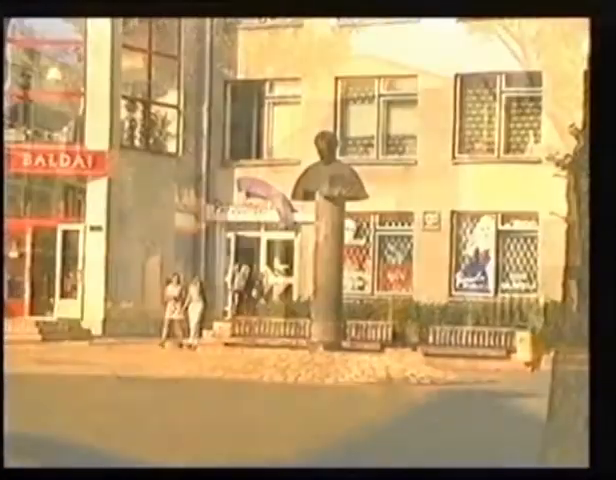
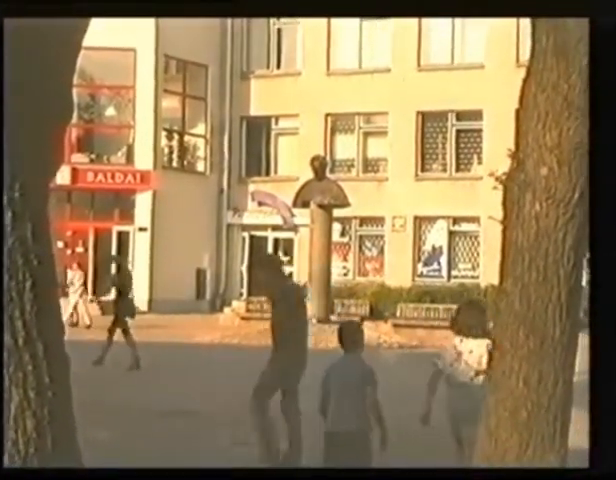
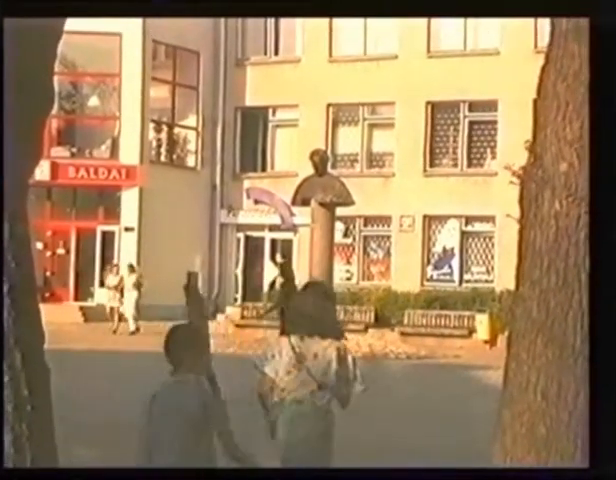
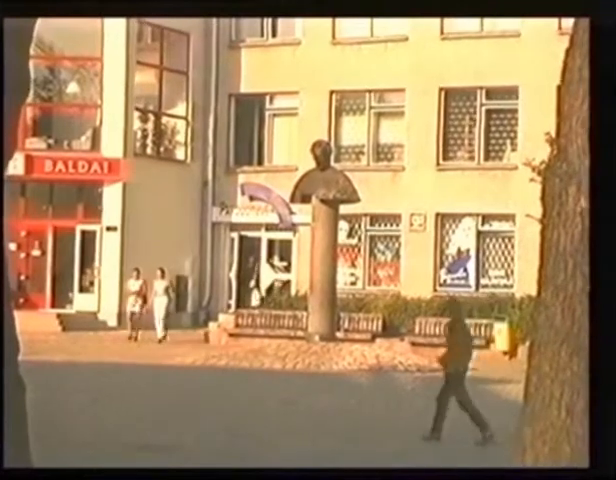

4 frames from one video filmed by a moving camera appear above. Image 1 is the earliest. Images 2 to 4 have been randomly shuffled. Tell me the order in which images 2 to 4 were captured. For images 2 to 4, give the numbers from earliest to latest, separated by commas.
4, 3, 2
